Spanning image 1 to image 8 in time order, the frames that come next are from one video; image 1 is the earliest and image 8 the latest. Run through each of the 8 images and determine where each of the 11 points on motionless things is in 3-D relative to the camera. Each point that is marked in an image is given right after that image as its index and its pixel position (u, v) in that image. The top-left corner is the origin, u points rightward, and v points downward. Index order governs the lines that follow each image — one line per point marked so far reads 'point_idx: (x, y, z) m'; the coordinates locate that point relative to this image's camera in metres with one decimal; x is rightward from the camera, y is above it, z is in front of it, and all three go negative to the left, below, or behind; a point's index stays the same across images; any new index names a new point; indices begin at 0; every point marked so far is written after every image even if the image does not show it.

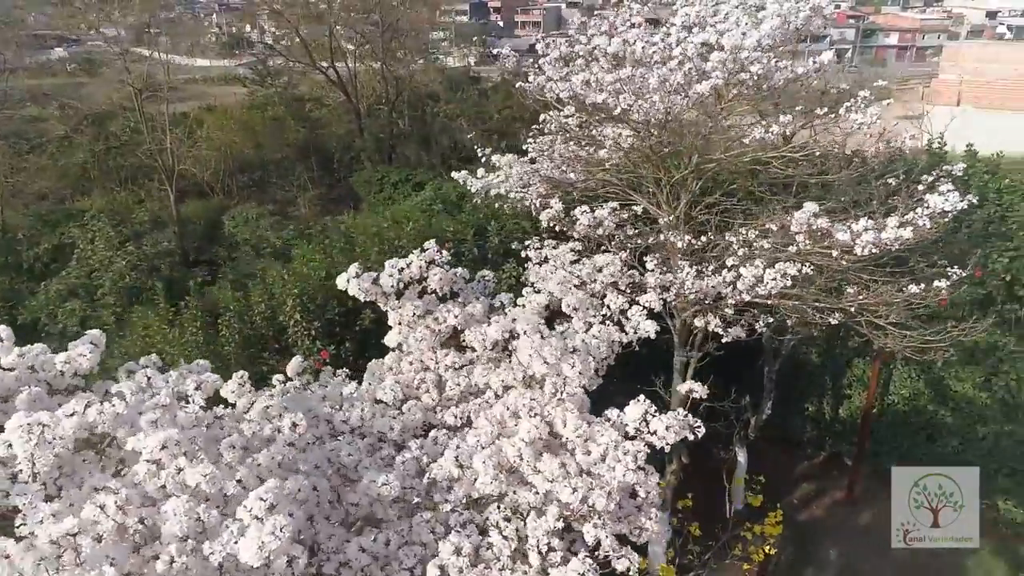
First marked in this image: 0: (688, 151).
0: (+1.8, +1.2, +6.5) m
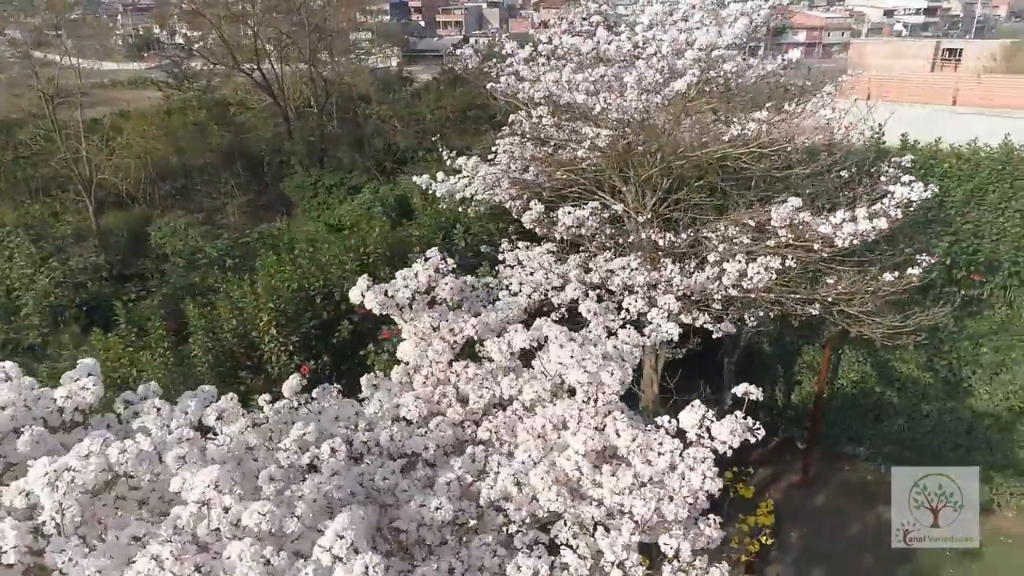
0: (+1.5, +1.3, +6.6) m
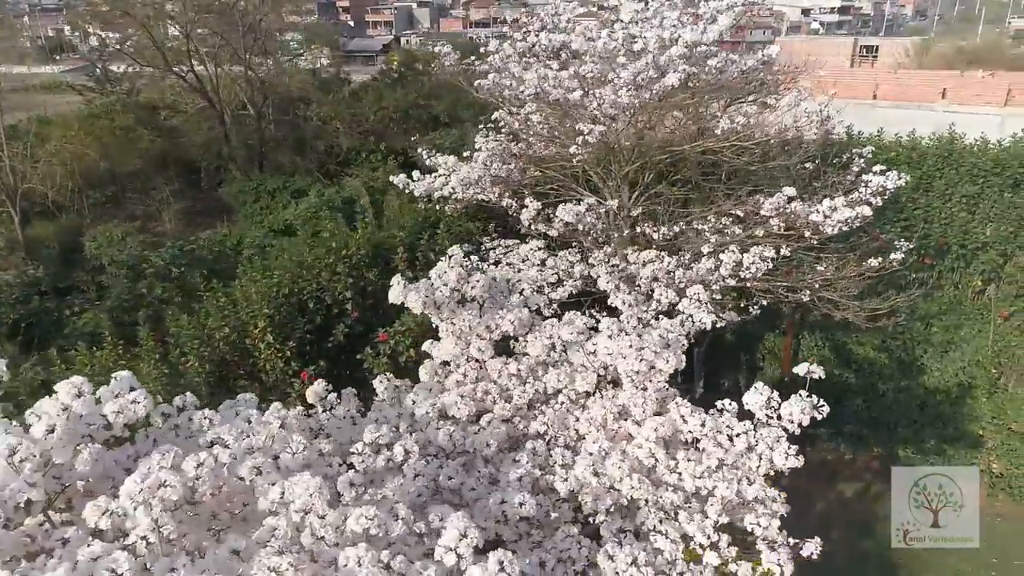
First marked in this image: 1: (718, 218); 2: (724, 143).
0: (+1.4, +1.3, +6.7) m
1: (+1.8, +0.6, +5.9) m
2: (+2.0, +1.3, +6.6) m
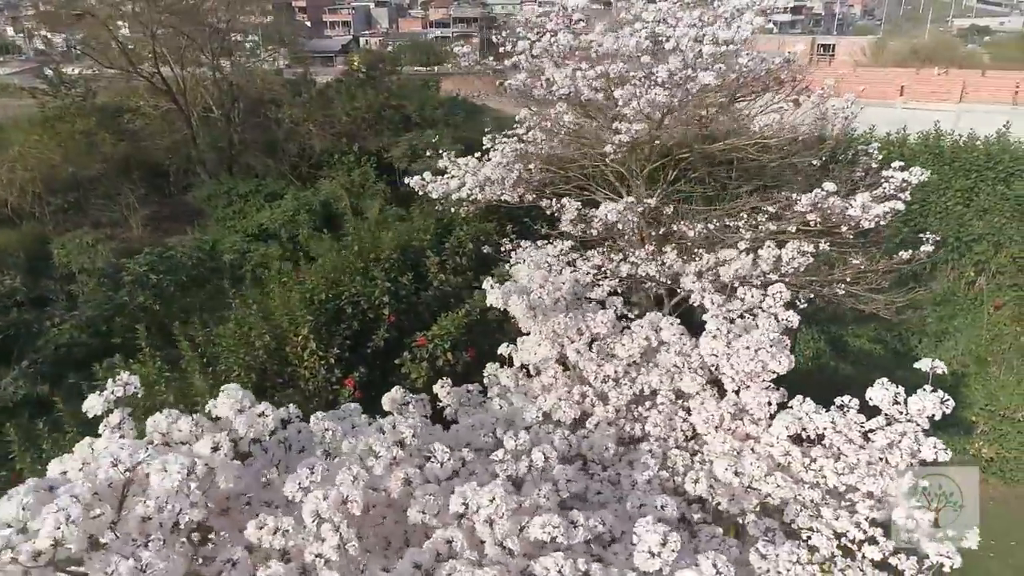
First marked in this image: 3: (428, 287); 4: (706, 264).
0: (+1.6, +1.4, +6.8) m
1: (+2.1, +0.6, +6.0) m
2: (+2.2, +1.4, +6.7) m
3: (-0.8, 0.0, +6.0) m
4: (+1.5, +0.2, +5.6) m
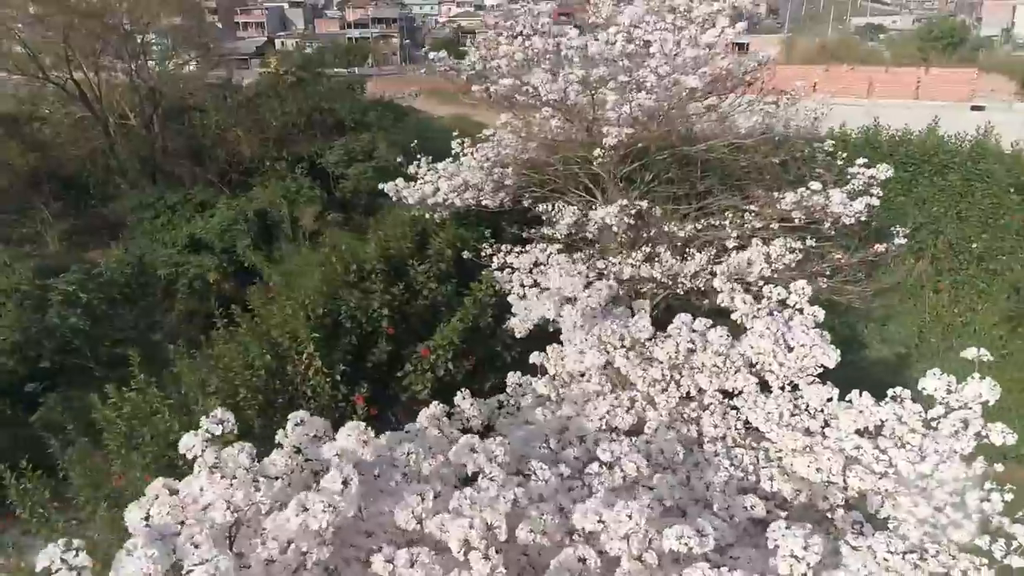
0: (+1.5, +1.4, +6.9) m
1: (+2.0, +0.6, +6.2) m
2: (+2.0, +1.4, +6.9) m
3: (-0.8, -0.1, +5.9) m
4: (+1.5, +0.2, +5.7) m
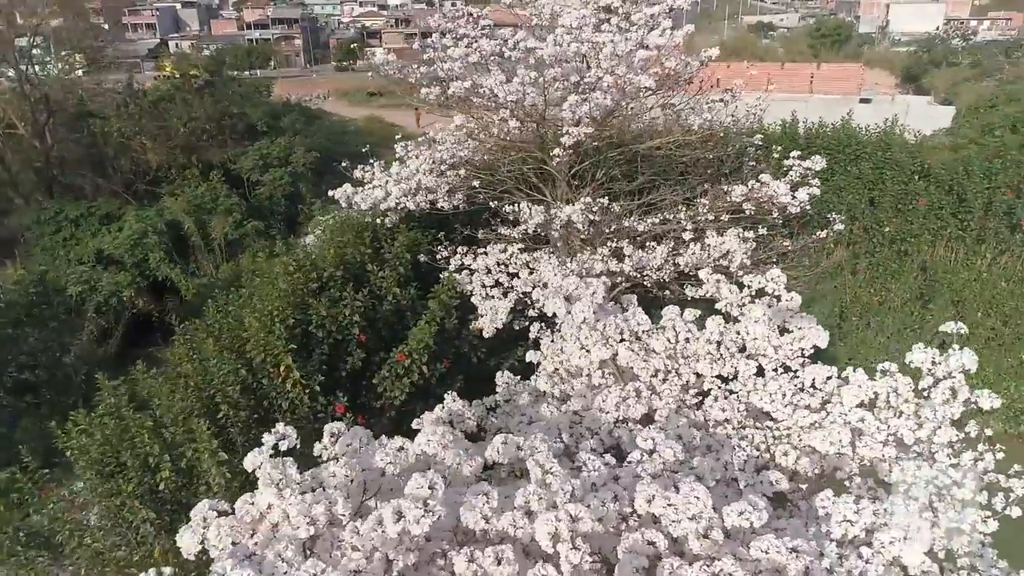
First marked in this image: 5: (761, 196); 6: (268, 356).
0: (+1.0, +1.4, +7.1) m
1: (+1.6, +0.7, +6.5) m
2: (+1.6, +1.5, +7.2) m
3: (-1.1, -0.1, +5.9) m
4: (+1.3, +0.2, +6.0) m
5: (+2.2, +0.8, +6.3) m
6: (-1.7, -0.5, +5.0) m
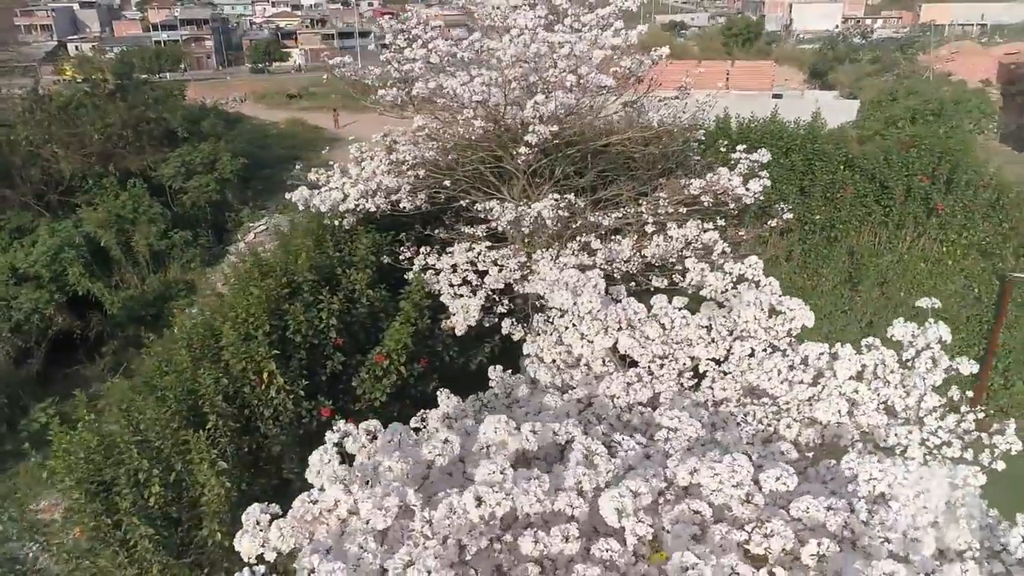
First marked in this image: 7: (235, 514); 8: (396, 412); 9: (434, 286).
0: (+0.6, +1.5, +7.3) m
1: (+1.3, +0.8, +6.7) m
2: (+1.2, +1.6, +7.4) m
3: (-1.3, -0.1, +5.9) m
4: (+1.0, +0.3, +6.2) m
5: (+1.9, +0.9, +6.6) m
6: (-1.8, -0.5, +4.9) m
7: (-1.7, -1.4, +4.4) m
8: (-0.9, -1.0, +5.8) m
9: (-0.7, 0.0, +6.5) m
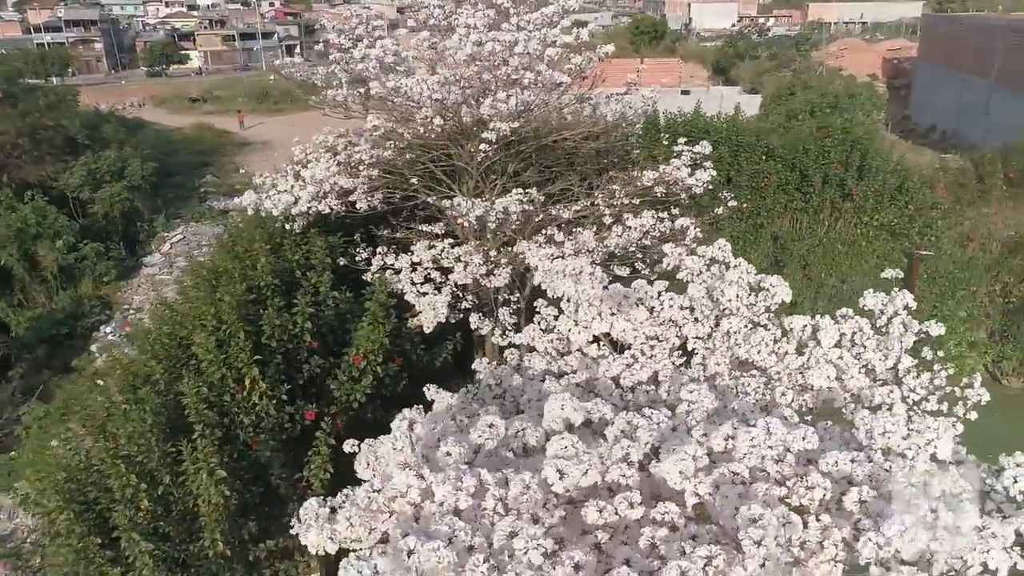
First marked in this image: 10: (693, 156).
0: (+0.1, +1.6, +7.4) m
1: (+0.9, +0.9, +6.9) m
2: (+0.7, +1.7, +7.6) m
3: (-1.5, -0.1, +5.8) m
4: (+0.7, +0.4, +6.4) m
5: (+1.5, +1.0, +6.8) m
6: (-1.9, -0.6, +4.8) m
7: (-1.7, -1.4, +4.3) m
8: (-1.1, -1.0, +5.8) m
9: (-1.0, 0.0, +6.5) m
10: (+1.9, +1.4, +7.5) m
